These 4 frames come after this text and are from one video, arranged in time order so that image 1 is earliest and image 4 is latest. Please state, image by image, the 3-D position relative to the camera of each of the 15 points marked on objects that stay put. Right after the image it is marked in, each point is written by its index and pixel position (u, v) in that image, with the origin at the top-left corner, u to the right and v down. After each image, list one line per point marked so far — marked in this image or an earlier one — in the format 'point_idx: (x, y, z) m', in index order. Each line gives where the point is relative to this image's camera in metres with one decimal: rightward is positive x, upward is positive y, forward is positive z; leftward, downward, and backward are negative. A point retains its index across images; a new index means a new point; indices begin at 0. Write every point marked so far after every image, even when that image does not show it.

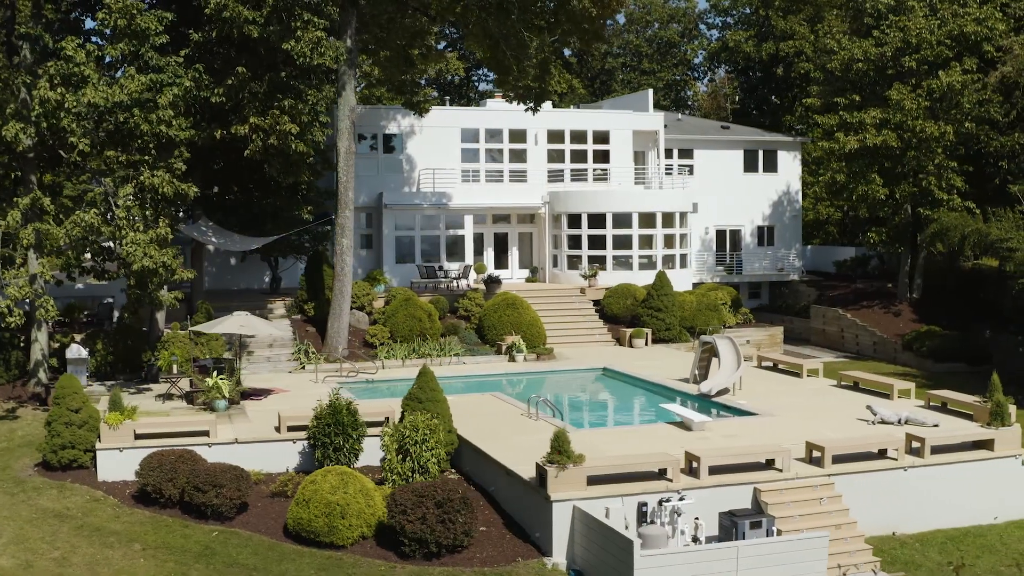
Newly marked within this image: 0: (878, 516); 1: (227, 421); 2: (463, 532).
0: (+6.0, -3.8, +15.4) m
1: (-5.7, -2.7, +19.2) m
2: (-0.8, -3.6, +14.1) m
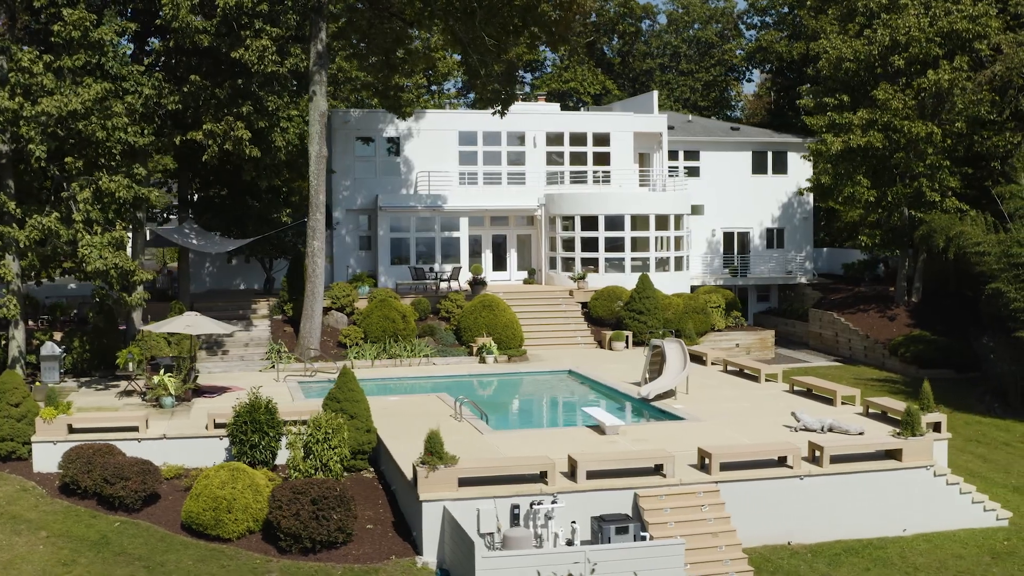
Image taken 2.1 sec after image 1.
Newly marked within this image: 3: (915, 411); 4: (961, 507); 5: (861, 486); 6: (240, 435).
0: (+4.2, -3.8, +15.3) m
1: (-7.2, -2.7, +19.8) m
2: (-2.7, -3.7, +14.4) m
3: (+7.1, -2.2, +16.7) m
4: (+7.7, -3.8, +16.3) m
5: (+5.8, -3.3, +15.8) m
6: (-5.0, -2.7, +17.5) m
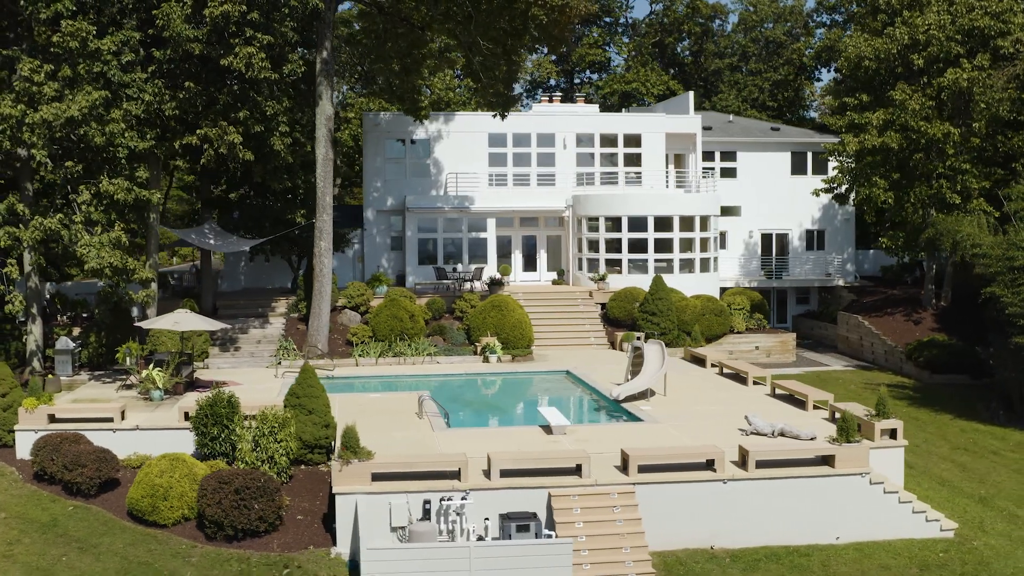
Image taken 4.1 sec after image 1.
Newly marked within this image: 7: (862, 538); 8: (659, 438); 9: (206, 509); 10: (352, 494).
0: (+2.9, -3.9, +15.2) m
1: (-8.0, -2.7, +20.9) m
2: (-4.0, -3.6, +15.0) m
3: (+5.9, -2.2, +16.3) m
4: (+6.5, -3.9, +15.8) m
5: (+4.6, -3.4, +15.5) m
6: (-6.0, -2.7, +18.3) m
7: (+5.9, -4.2, +15.8) m
8: (+2.8, -2.8, +17.9) m
9: (-4.8, -3.5, +15.0) m
10: (-2.5, -3.2, +14.6) m
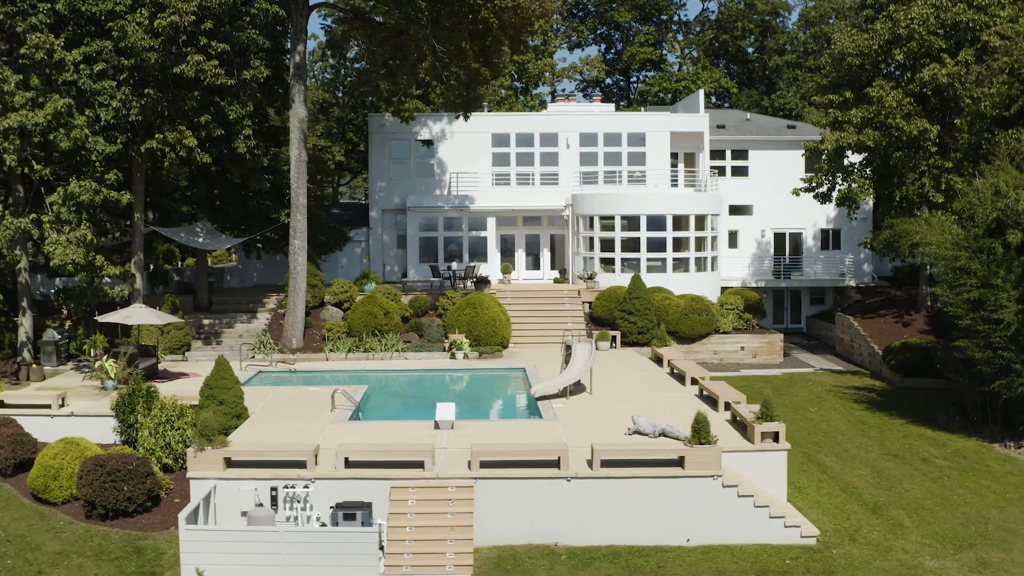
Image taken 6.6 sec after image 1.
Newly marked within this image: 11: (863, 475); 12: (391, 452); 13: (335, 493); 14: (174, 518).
0: (+0.4, -3.9, +15.5) m
1: (-9.8, -2.6, +22.2) m
2: (-6.5, -3.6, +16.0) m
3: (+3.5, -2.2, +16.2) m
4: (+4.0, -3.9, +15.7) m
5: (+2.1, -3.4, +15.6) m
6: (-8.2, -2.6, +19.5) m
7: (+3.4, -4.2, +15.7) m
8: (+0.6, -2.8, +18.1) m
9: (-7.3, -3.4, +16.1) m
10: (-5.0, -3.1, +15.4) m
11: (+7.3, -3.9, +19.8) m
12: (-1.9, -2.7, +15.6) m
13: (-2.8, -3.3, +15.3) m
14: (-5.7, -4.0, +16.2) m
